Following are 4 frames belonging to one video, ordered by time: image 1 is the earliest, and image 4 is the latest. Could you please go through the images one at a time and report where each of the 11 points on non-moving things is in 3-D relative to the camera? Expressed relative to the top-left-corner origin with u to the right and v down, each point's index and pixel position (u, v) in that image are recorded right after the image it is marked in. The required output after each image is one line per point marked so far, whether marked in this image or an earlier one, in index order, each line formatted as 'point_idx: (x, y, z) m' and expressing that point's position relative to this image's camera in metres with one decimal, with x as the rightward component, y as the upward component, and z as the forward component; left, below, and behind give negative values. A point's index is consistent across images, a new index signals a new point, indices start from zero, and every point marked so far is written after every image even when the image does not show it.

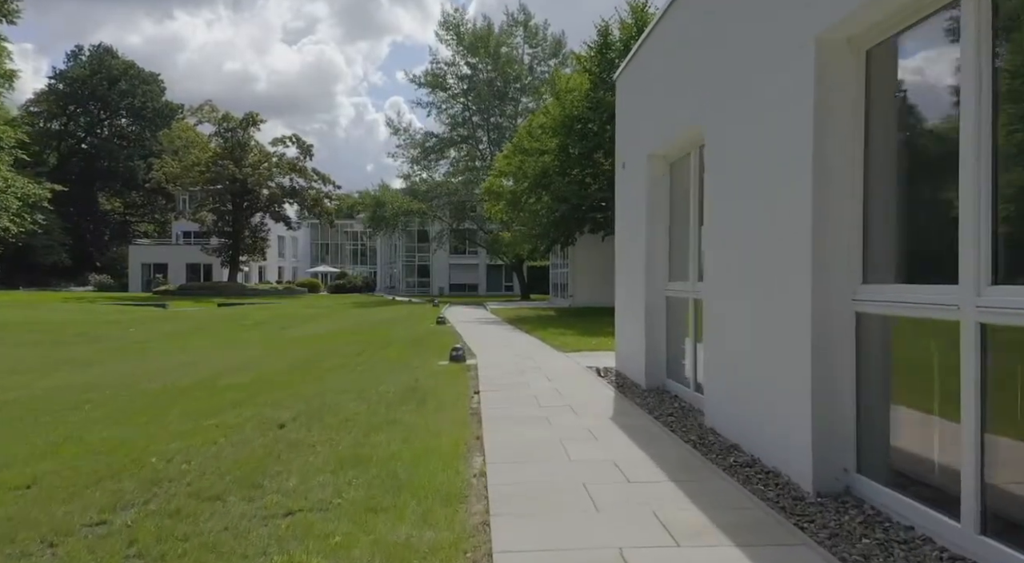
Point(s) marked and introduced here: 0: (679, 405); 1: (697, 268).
0: (+1.8, -1.3, +7.8) m
1: (+2.0, +0.1, +7.8) m
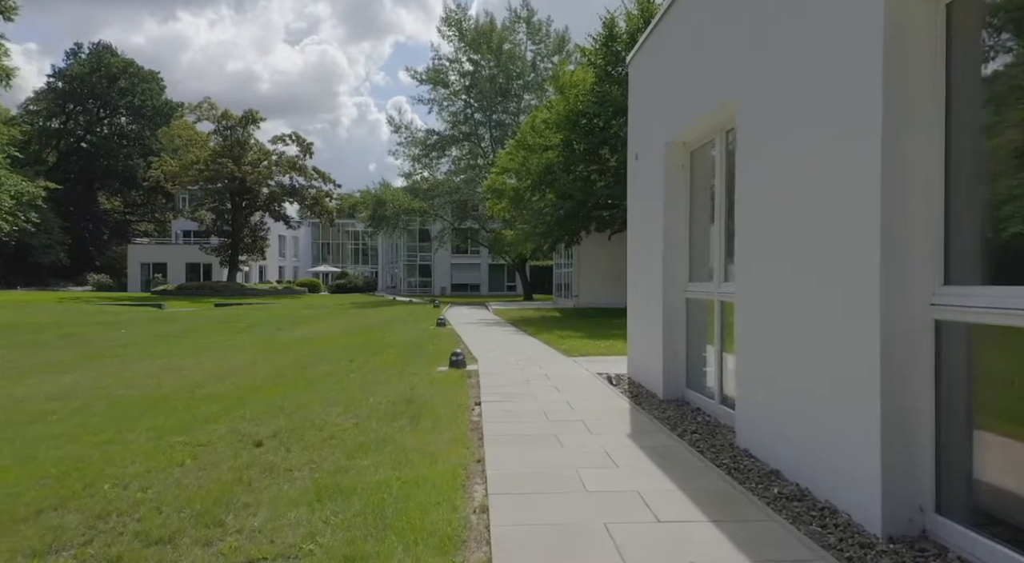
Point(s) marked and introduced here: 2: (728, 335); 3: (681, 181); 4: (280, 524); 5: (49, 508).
0: (+1.9, -1.4, +7.0) m
1: (+2.0, +0.1, +7.0) m
2: (+2.0, -0.5, +6.8) m
3: (+1.9, +1.1, +8.2) m
4: (-1.4, -1.4, +4.3) m
5: (-3.2, -1.6, +5.1) m
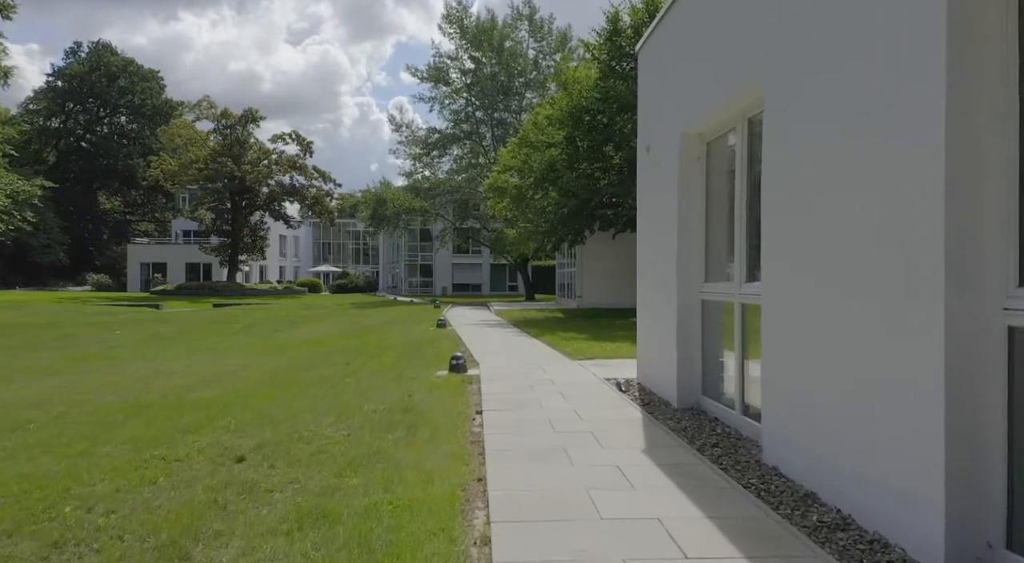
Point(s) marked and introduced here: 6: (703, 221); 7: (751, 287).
0: (+1.9, -1.4, +6.5) m
1: (+2.1, +0.1, +6.4) m
2: (+2.1, -0.5, +6.3) m
3: (+2.0, +1.1, +7.7) m
4: (-1.3, -1.4, +3.8) m
5: (-3.2, -1.6, +4.6) m
6: (+2.0, +0.6, +7.6) m
7: (+2.1, 0.0, +6.3) m
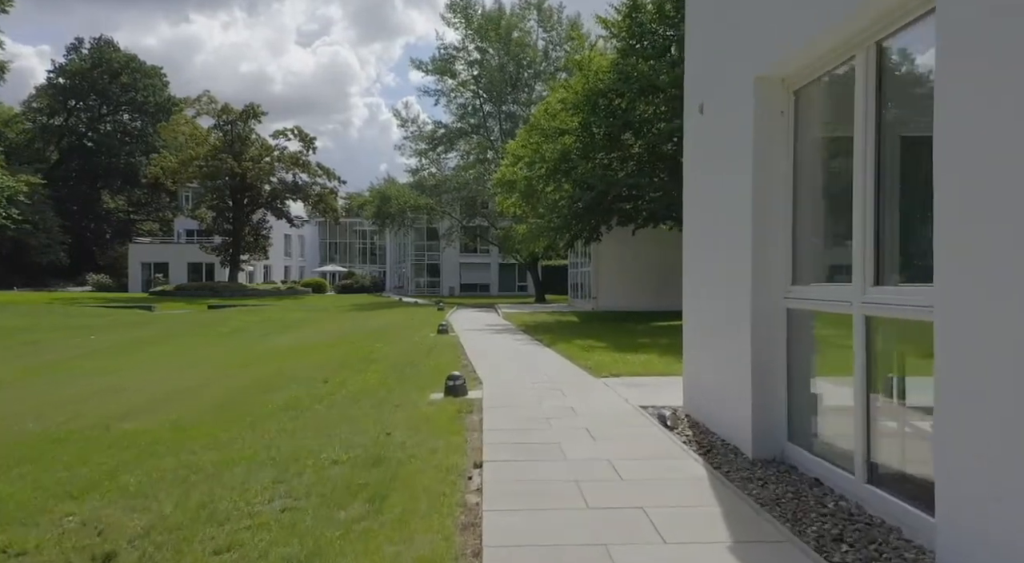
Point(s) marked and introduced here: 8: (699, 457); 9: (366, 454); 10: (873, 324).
0: (+2.0, -1.4, +4.4) m
1: (+2.1, +0.1, +4.4) m
2: (+2.2, -0.5, +4.2) m
3: (+2.0, +1.1, +5.6) m
4: (-1.3, -1.5, +1.7) m
5: (-3.2, -1.6, +2.5) m
6: (+2.1, +0.6, +5.5) m
7: (+2.1, -0.1, +4.2) m
8: (+1.4, -1.3, +5.6) m
9: (-1.2, -1.4, +5.8) m
10: (+2.1, -0.3, +4.3) m
